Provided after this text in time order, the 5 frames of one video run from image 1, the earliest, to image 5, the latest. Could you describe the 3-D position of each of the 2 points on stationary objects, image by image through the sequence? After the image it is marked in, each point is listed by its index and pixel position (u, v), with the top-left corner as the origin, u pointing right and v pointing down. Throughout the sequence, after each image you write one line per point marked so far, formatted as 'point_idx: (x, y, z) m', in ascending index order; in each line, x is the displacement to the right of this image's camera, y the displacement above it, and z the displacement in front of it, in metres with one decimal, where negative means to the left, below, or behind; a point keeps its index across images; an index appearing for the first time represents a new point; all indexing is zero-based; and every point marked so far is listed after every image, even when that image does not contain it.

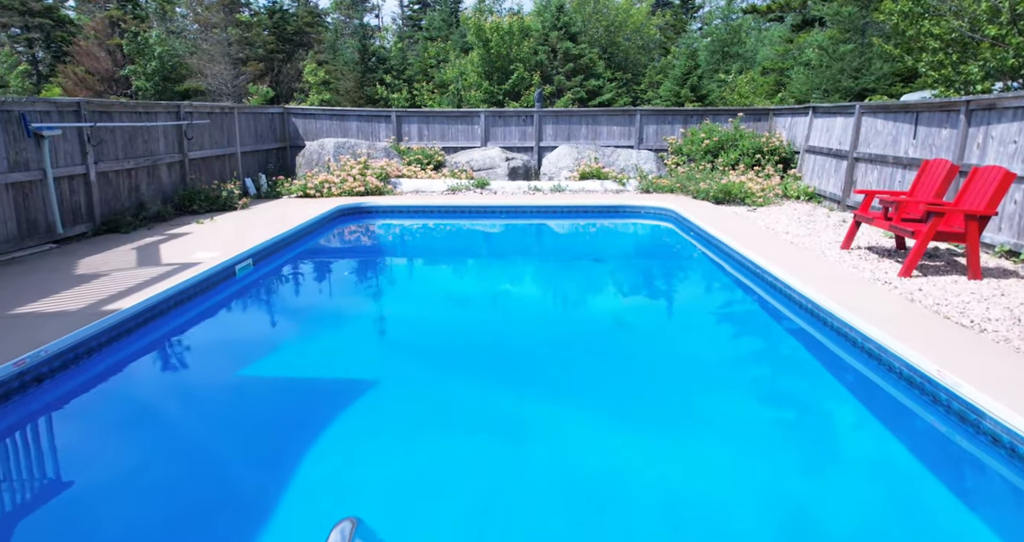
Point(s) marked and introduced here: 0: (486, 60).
0: (-0.8, +6.5, +17.9) m
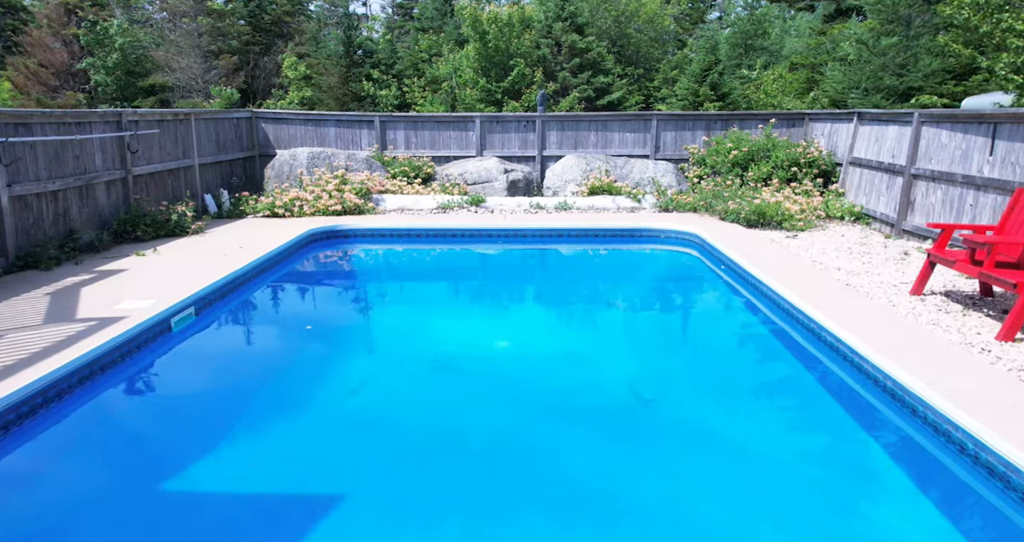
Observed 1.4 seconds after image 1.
0: (-0.8, +6.2, +16.5) m
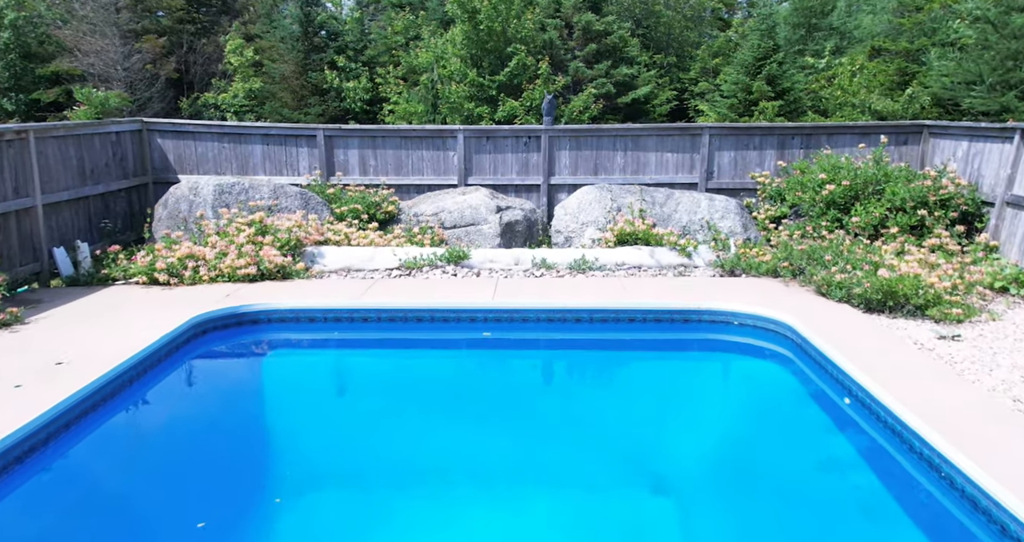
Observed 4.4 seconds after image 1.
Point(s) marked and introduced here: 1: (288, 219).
0: (-0.9, +5.5, +13.6) m
1: (-2.5, +0.6, +6.3) m
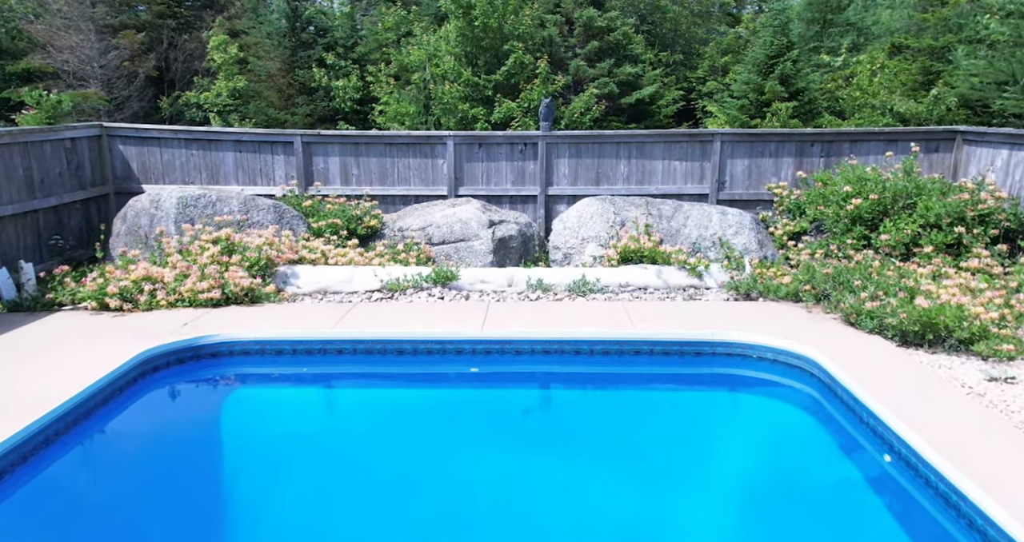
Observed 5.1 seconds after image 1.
0: (-0.9, +5.4, +13.0) m
1: (-2.5, +0.4, +5.7) m
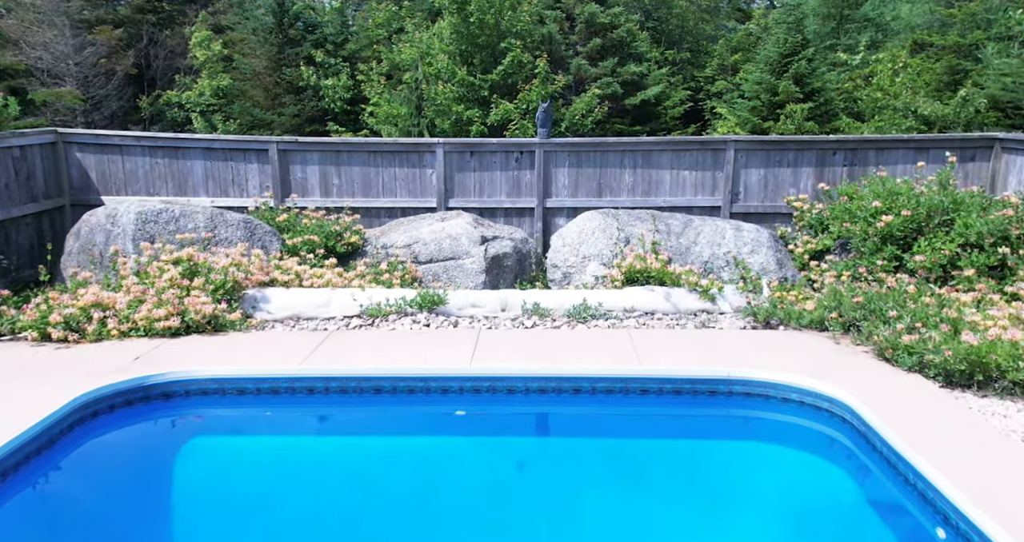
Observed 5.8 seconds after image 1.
0: (-0.9, +5.2, +12.4) m
1: (-2.6, +0.2, +5.2) m
